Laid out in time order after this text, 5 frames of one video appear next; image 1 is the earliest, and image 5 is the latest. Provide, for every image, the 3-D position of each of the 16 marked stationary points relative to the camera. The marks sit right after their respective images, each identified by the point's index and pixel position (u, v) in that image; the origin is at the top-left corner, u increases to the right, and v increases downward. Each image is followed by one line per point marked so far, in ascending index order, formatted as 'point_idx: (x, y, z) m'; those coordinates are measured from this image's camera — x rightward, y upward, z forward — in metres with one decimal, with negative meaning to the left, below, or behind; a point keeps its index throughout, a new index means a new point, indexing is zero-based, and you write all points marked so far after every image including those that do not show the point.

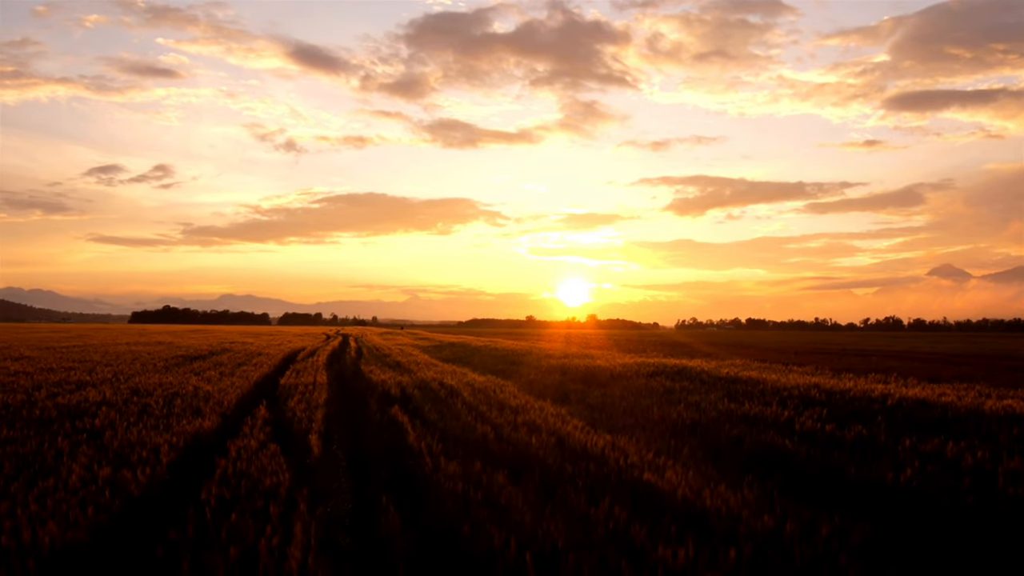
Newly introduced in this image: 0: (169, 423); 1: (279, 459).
0: (-8.7, -3.4, +13.9) m
1: (-3.9, -2.9, +9.3) m
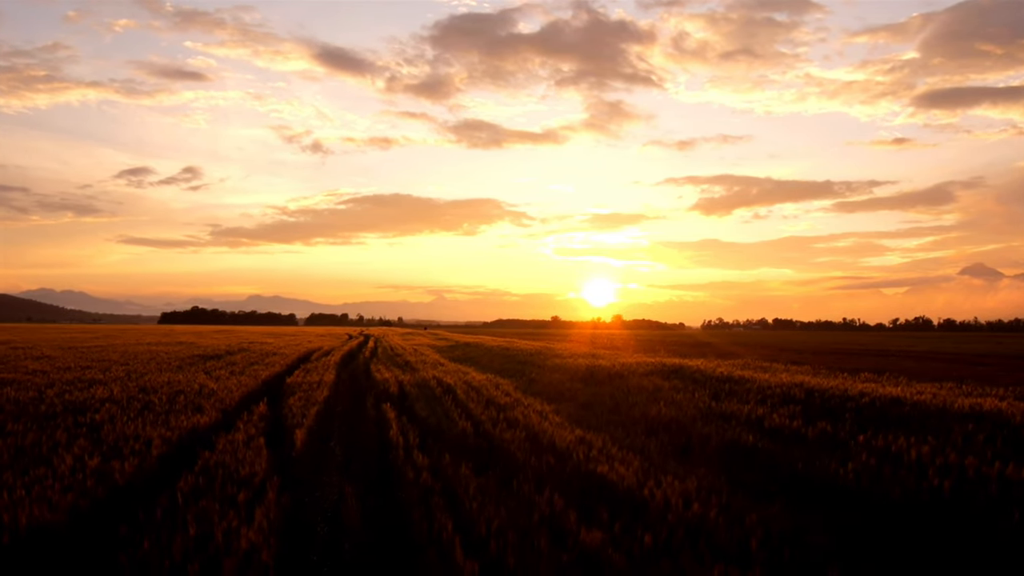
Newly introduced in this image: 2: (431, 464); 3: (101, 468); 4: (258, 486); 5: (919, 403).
0: (-9.0, -3.4, +14.5) m
1: (-4.4, -2.9, +9.7) m
2: (-1.3, -2.7, +8.4) m
3: (-6.3, -2.7, +8.4) m
4: (-3.4, -2.6, +7.4) m
5: (+7.6, -2.1, +10.3) m
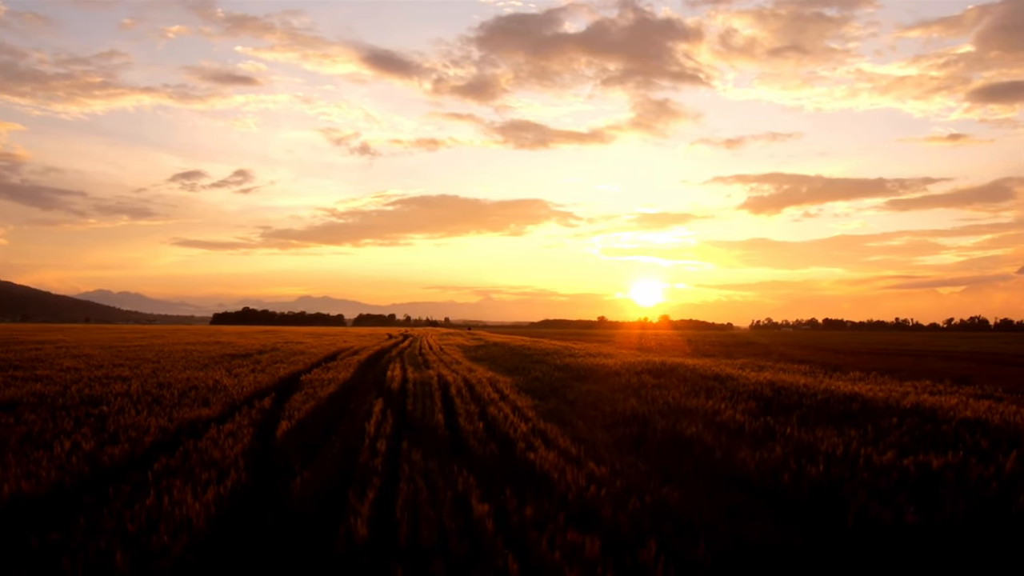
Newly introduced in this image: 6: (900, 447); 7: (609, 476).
0: (-9.5, -3.4, +15.5) m
1: (-5.2, -2.9, +10.6) m
2: (-2.1, -2.7, +9.1) m
3: (-7.1, -2.8, +9.3) m
4: (-4.2, -2.6, +8.1) m
5: (+6.8, -2.1, +10.5) m
6: (+4.5, -1.8, +6.4) m
7: (+1.2, -2.3, +6.8) m
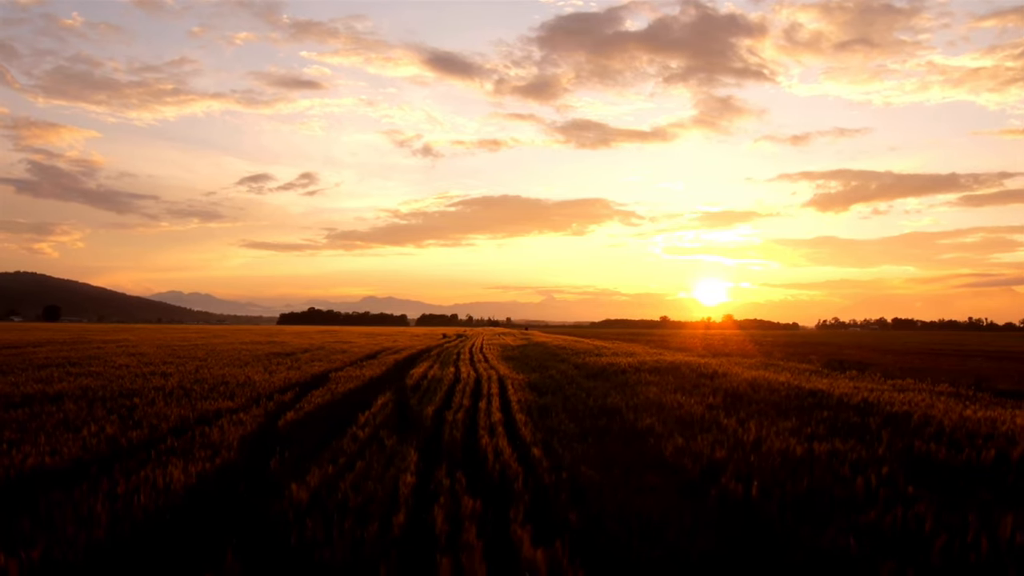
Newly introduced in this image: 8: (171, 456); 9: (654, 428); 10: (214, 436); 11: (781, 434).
0: (-9.7, -3.5, +16.9) m
1: (-5.6, -3.0, +11.7) m
2: (-2.7, -2.7, +10.1) m
3: (-7.6, -2.8, +10.6) m
4: (-4.9, -2.7, +9.2) m
5: (+6.3, -2.1, +10.9) m
6: (+3.7, -1.8, +6.9) m
7: (+0.4, -2.3, +7.5) m
8: (-5.2, -2.5, +8.4) m
9: (+2.5, -2.4, +9.5) m
10: (-5.5, -2.7, +10.2) m
11: (+3.4, -1.9, +7.0) m
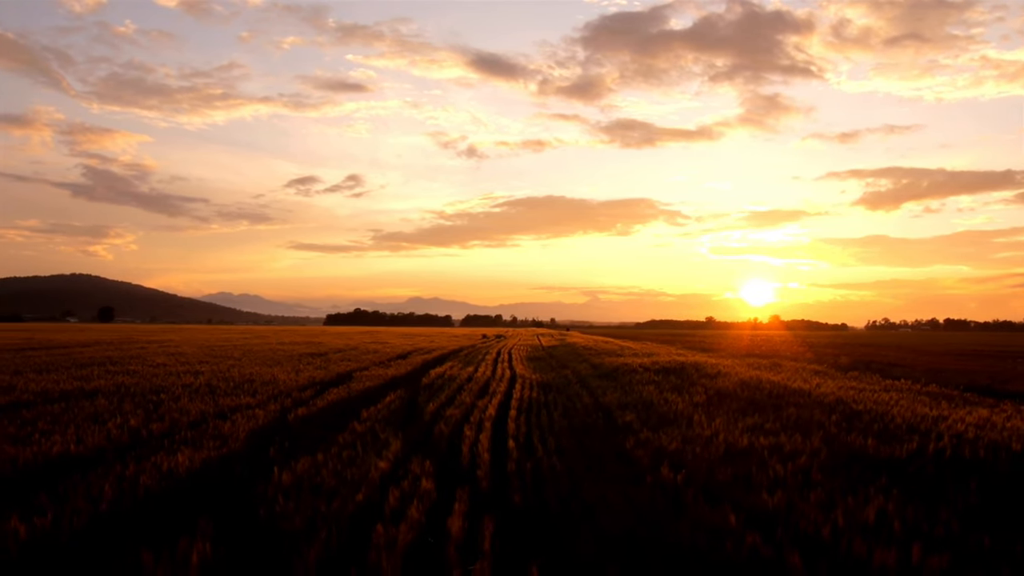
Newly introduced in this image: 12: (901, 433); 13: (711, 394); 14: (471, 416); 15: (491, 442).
0: (-9.5, -3.6, +18.0) m
1: (-5.8, -3.0, +12.5) m
2: (-2.9, -2.8, +10.7) m
3: (-7.8, -2.9, +11.5) m
4: (-5.1, -2.7, +10.0) m
5: (+6.1, -2.1, +11.1) m
6: (+3.3, -1.9, +7.3) m
7: (+0.1, -2.4, +8.0) m
8: (-5.5, -2.6, +9.1) m
9: (+2.2, -2.4, +9.9) m
10: (-5.7, -2.8, +11.0) m
11: (+3.0, -1.9, +7.4) m
12: (+4.2, -1.6, +6.0) m
13: (+4.5, -2.4, +12.3) m
14: (-0.9, -2.7, +11.7) m
15: (-0.3, -2.4, +8.5) m
